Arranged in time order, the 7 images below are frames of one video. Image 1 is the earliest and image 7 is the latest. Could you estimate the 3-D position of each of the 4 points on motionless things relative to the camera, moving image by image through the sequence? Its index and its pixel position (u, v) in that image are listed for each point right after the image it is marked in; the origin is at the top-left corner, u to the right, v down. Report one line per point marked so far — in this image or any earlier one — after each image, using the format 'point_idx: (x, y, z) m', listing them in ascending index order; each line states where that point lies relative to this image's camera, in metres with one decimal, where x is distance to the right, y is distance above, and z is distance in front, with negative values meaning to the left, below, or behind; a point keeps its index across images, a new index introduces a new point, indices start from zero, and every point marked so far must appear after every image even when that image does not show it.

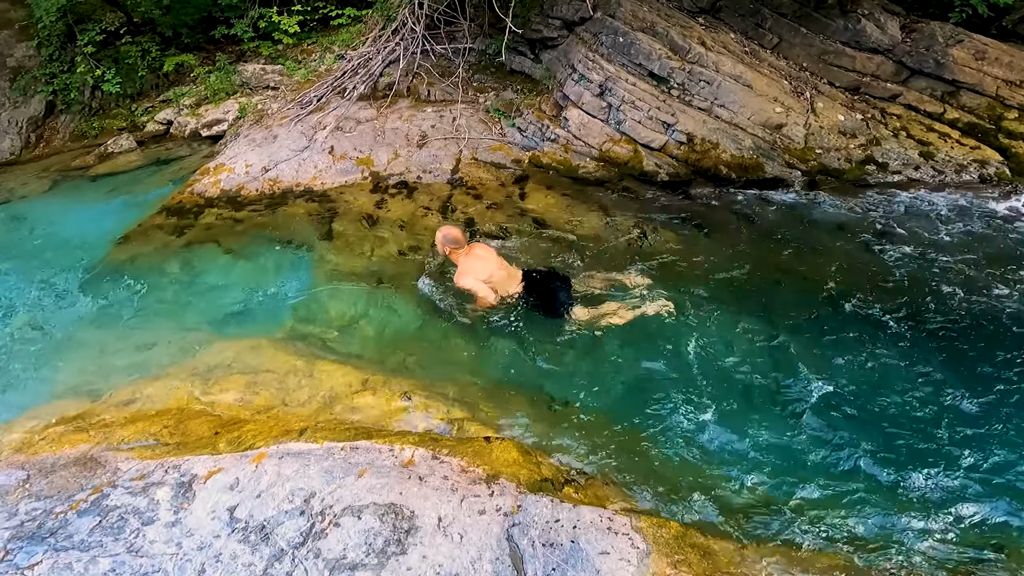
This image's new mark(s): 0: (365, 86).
0: (-2.7, +3.6, +10.4) m
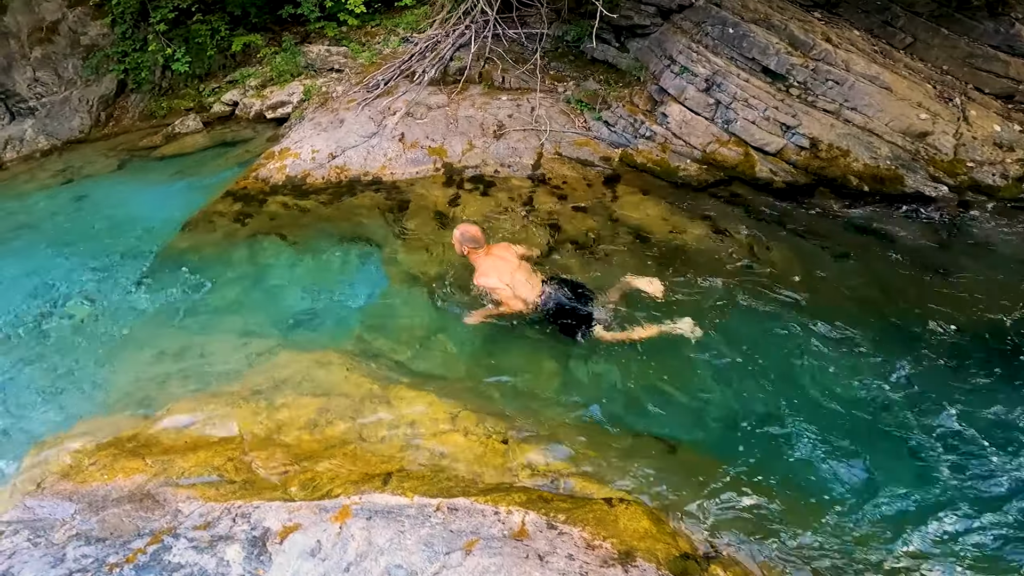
0: (-1.3, +3.6, +9.8) m
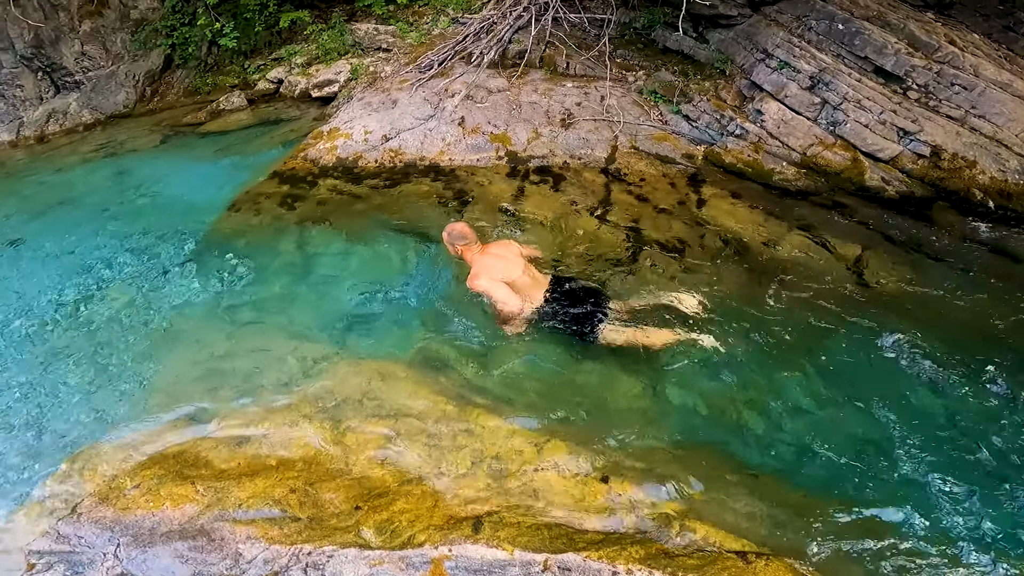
0: (-0.3, +3.7, +9.2) m
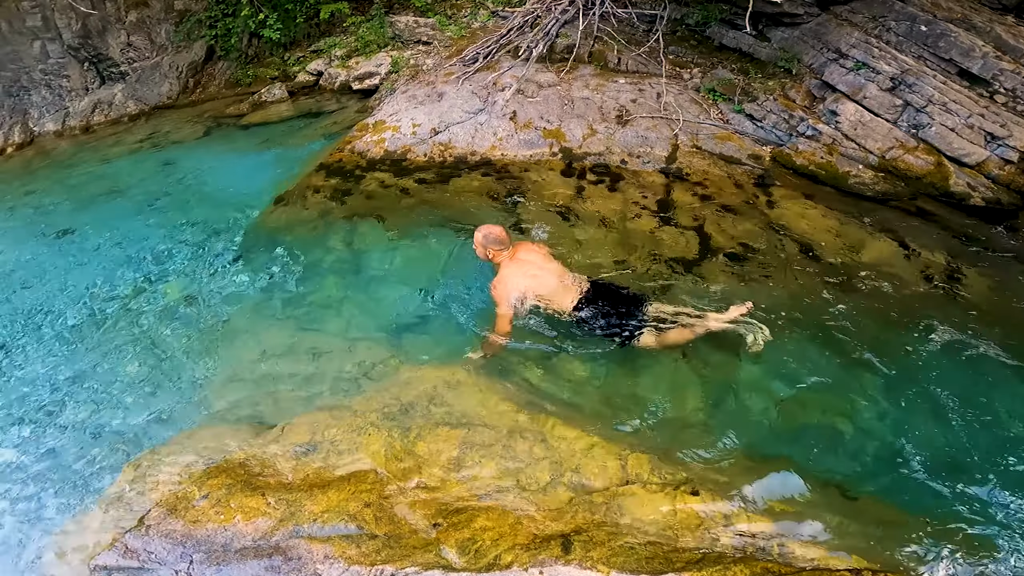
0: (+0.5, +3.7, +8.9) m
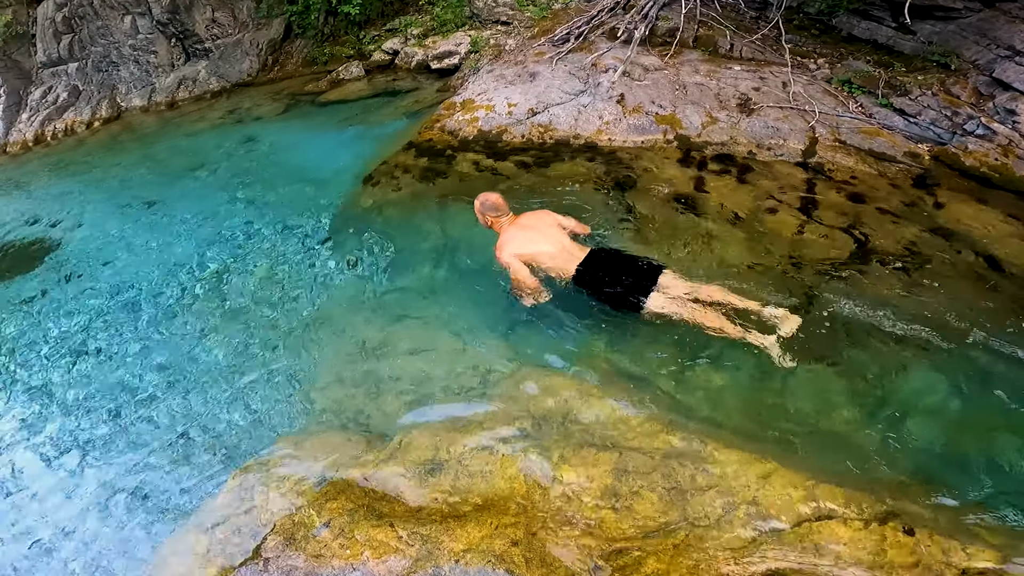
0: (+1.9, +3.6, +8.2) m
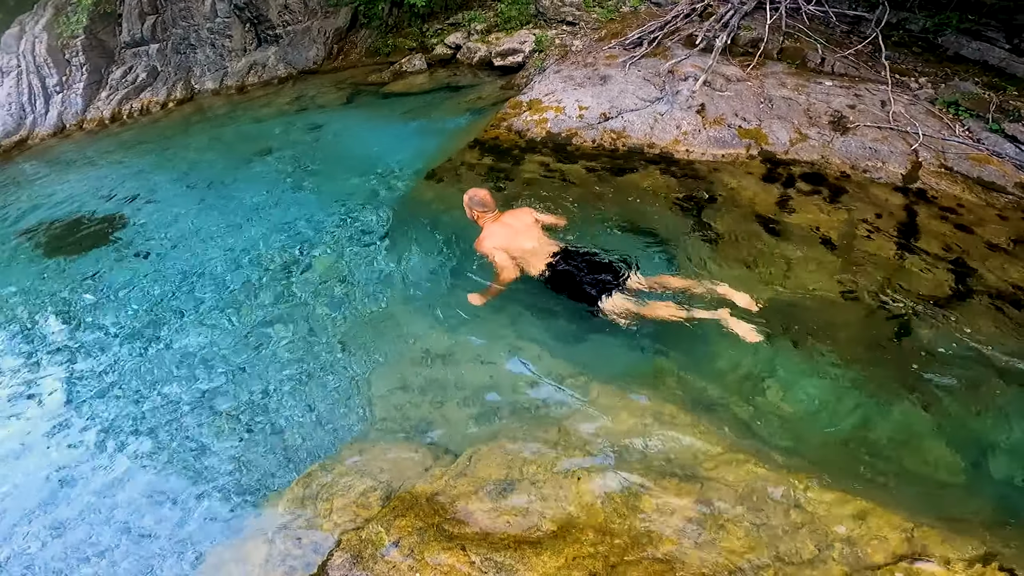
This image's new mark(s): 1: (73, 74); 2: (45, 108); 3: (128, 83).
0: (+3.0, +3.4, +7.9) m
1: (-7.0, +3.5, +9.5) m
2: (-7.3, +2.9, +9.3) m
3: (-6.3, +3.4, +9.8) m
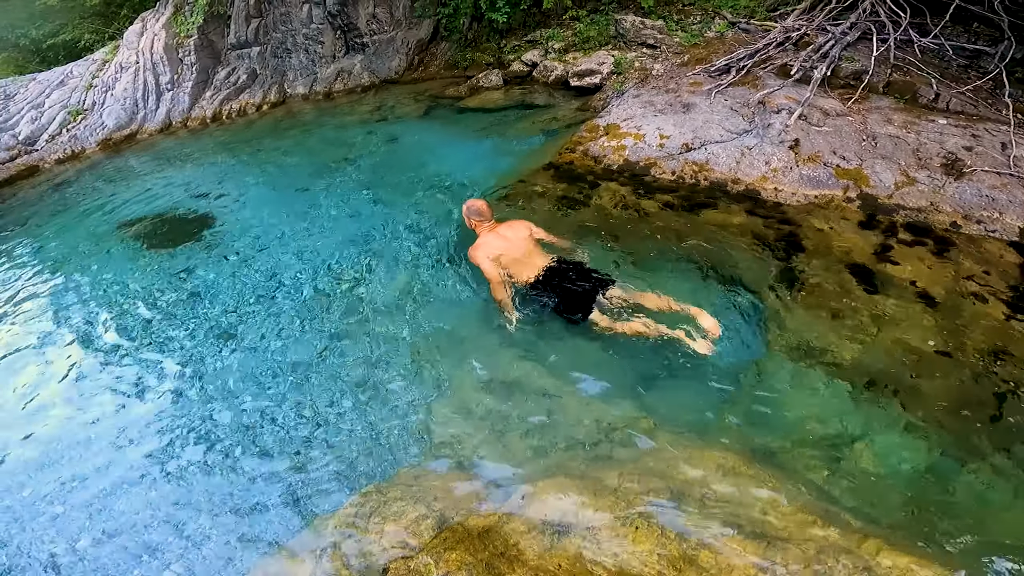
0: (+4.1, +2.8, +7.4) m
1: (-5.7, +3.6, +10.1) m
2: (-6.0, +3.0, +9.8) m
3: (-5.0, +3.4, +10.3) m
